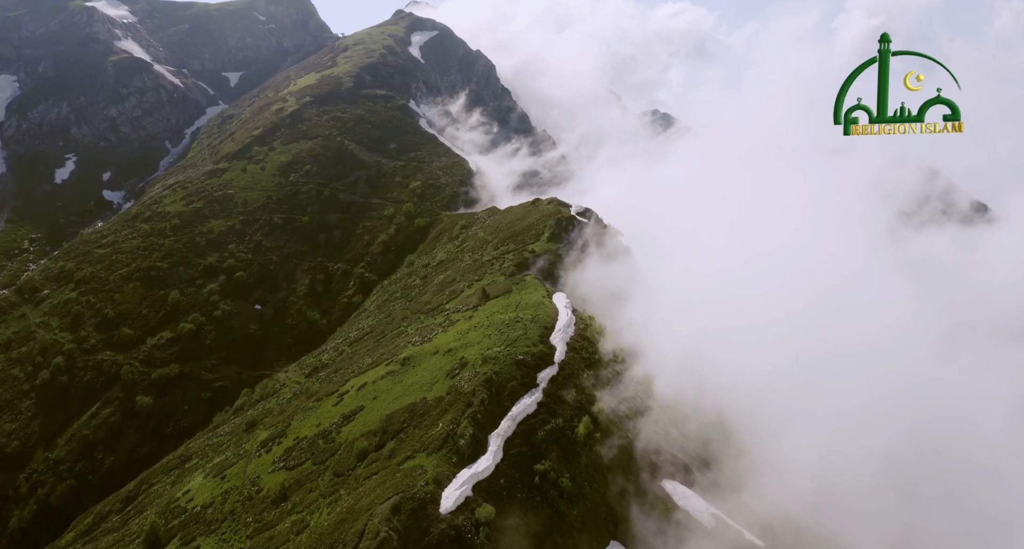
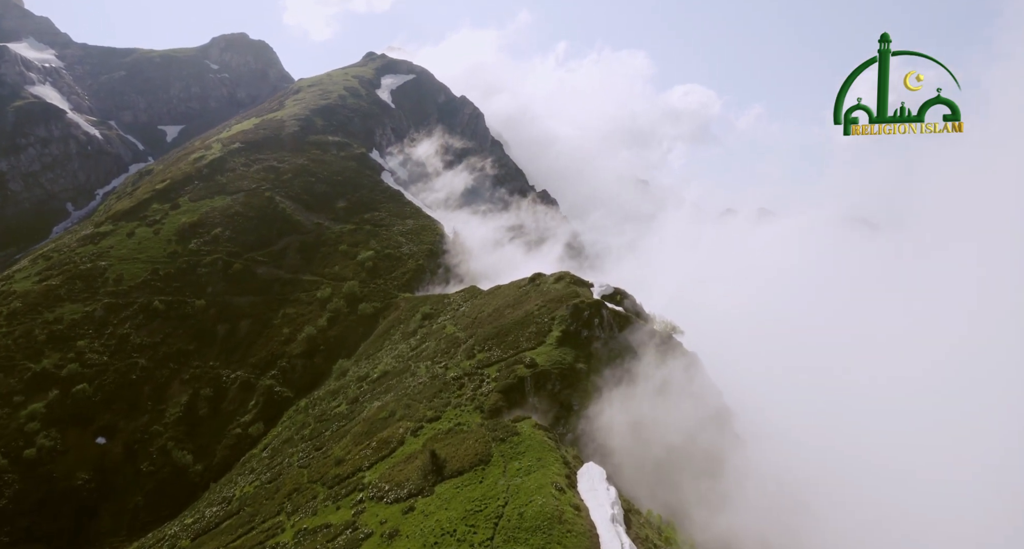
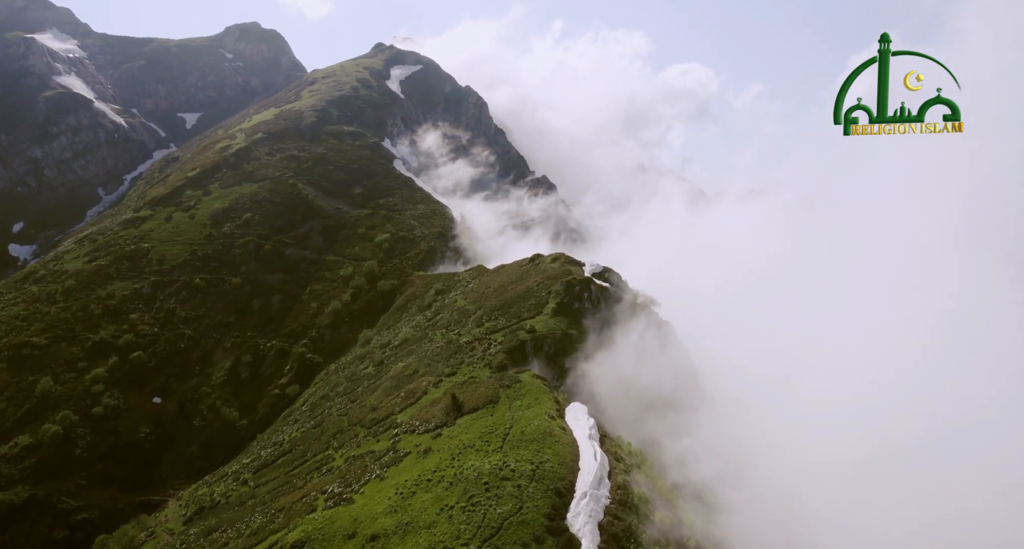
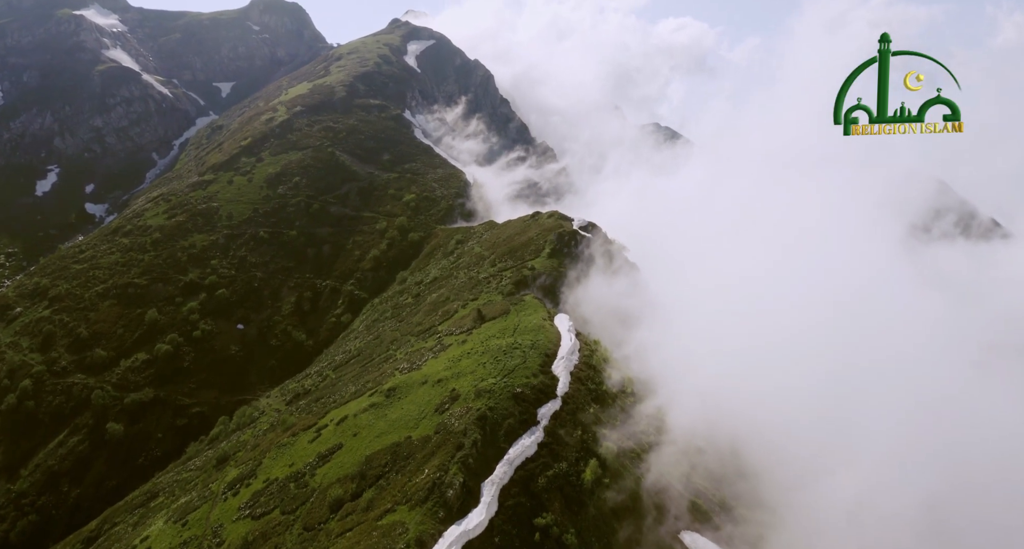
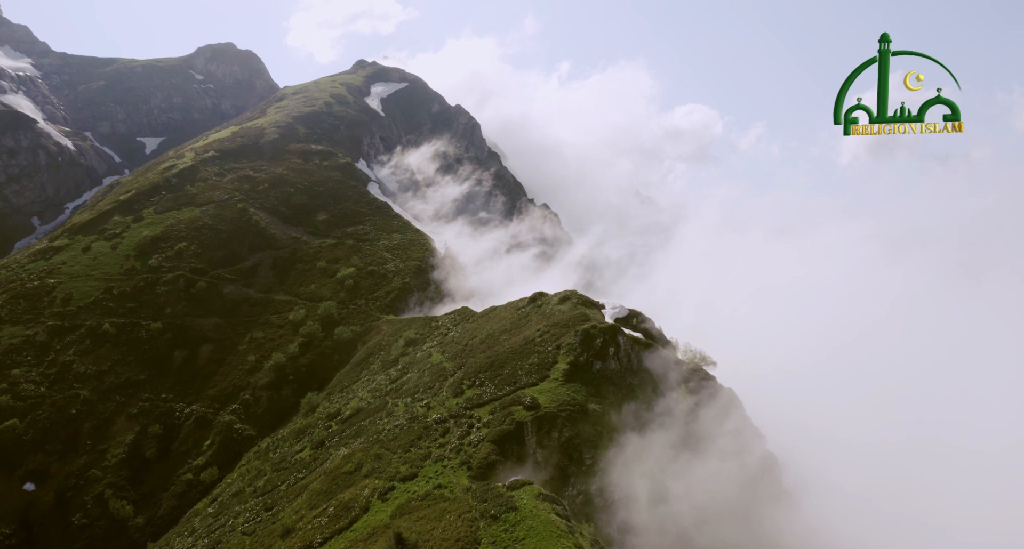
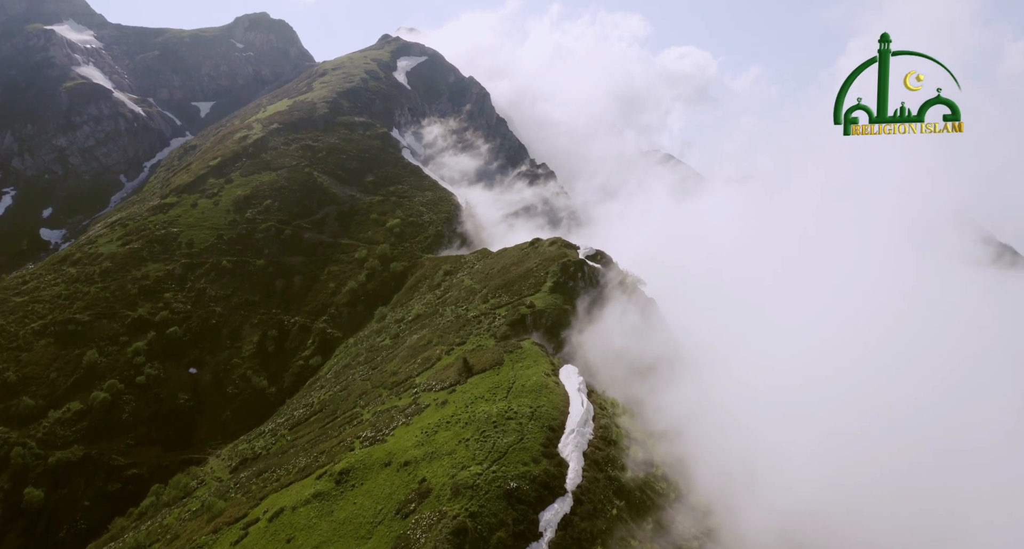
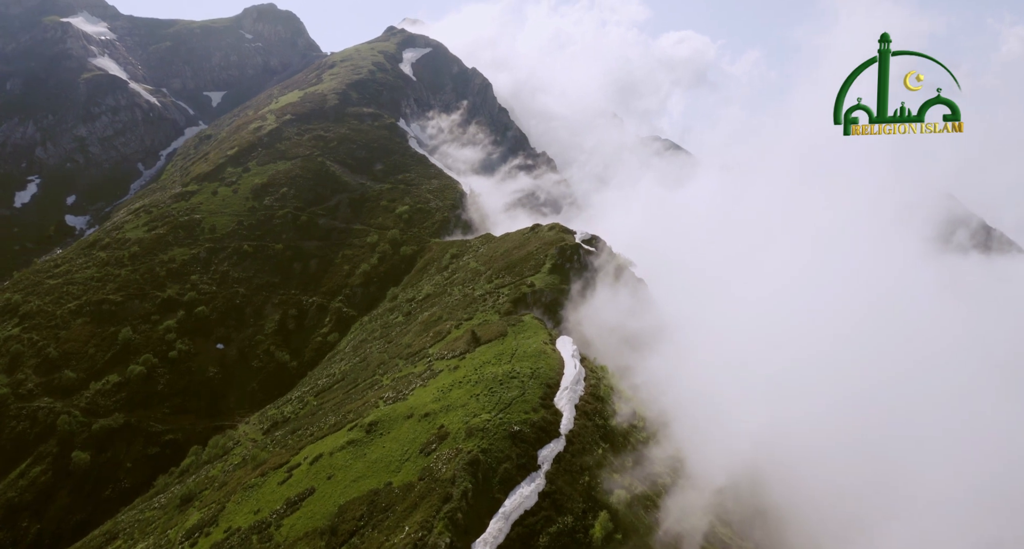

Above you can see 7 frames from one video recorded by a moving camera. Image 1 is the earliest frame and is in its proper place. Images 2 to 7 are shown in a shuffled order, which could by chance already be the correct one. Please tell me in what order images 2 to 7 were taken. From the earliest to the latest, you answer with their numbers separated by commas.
4, 7, 6, 3, 2, 5
